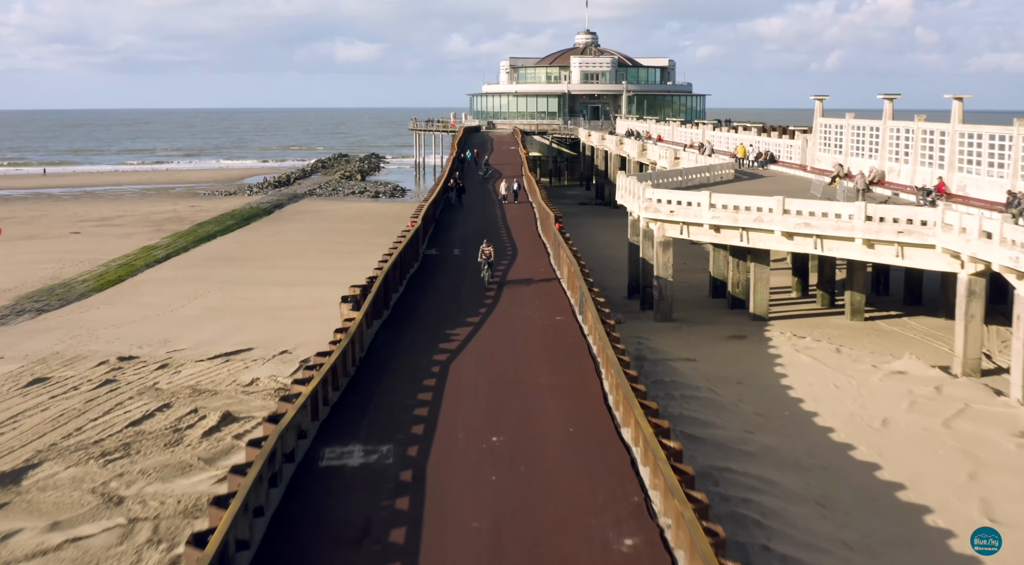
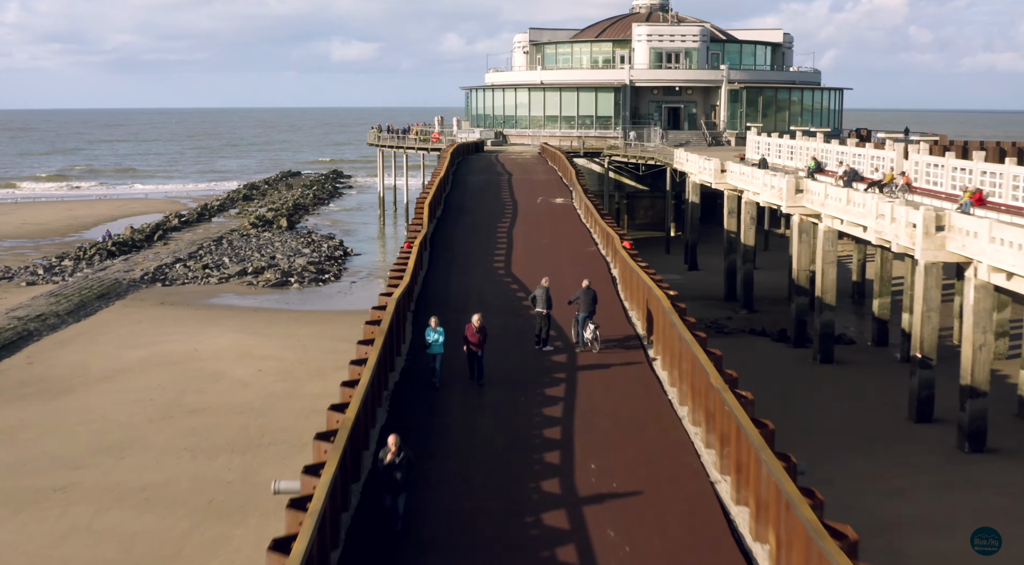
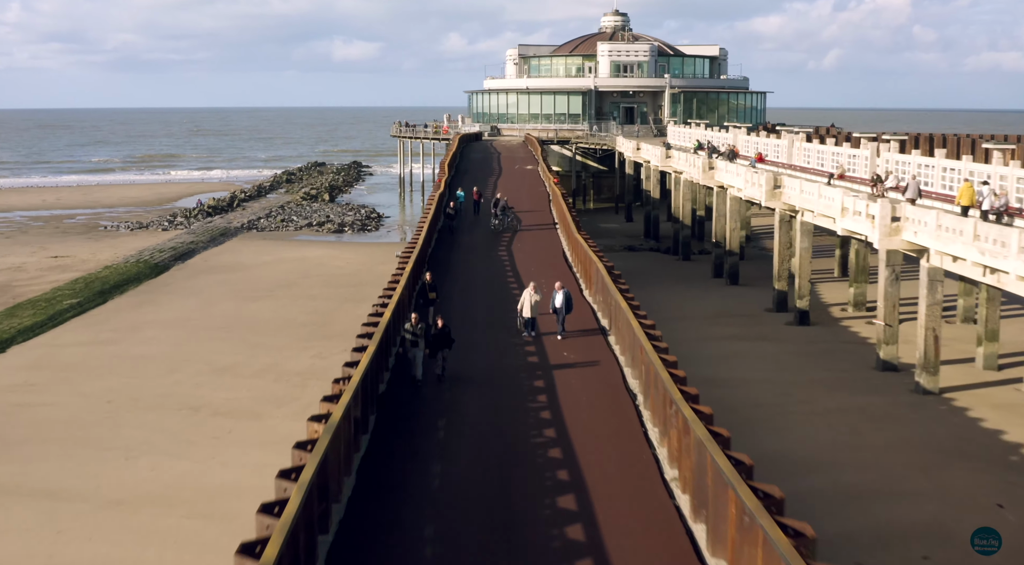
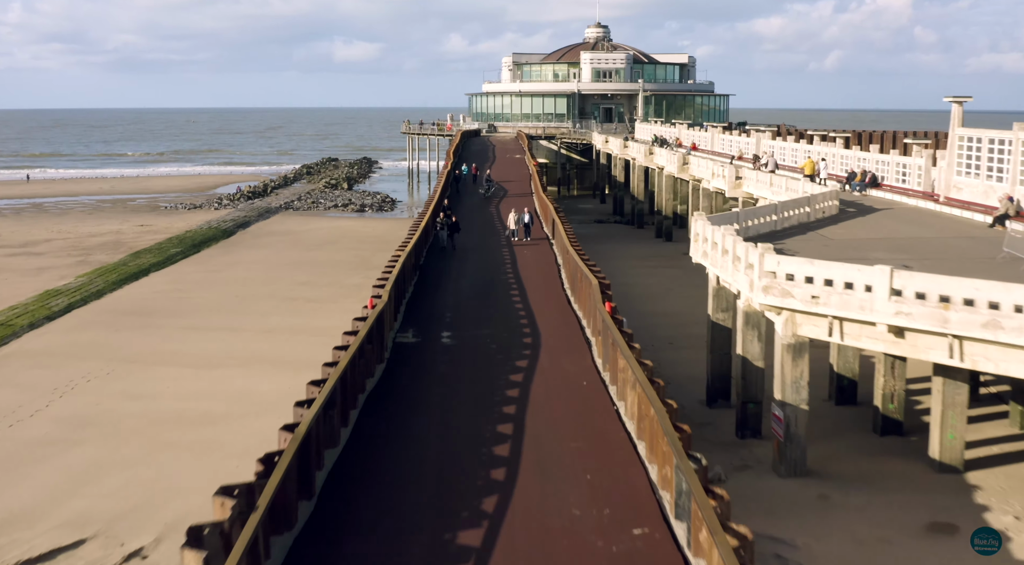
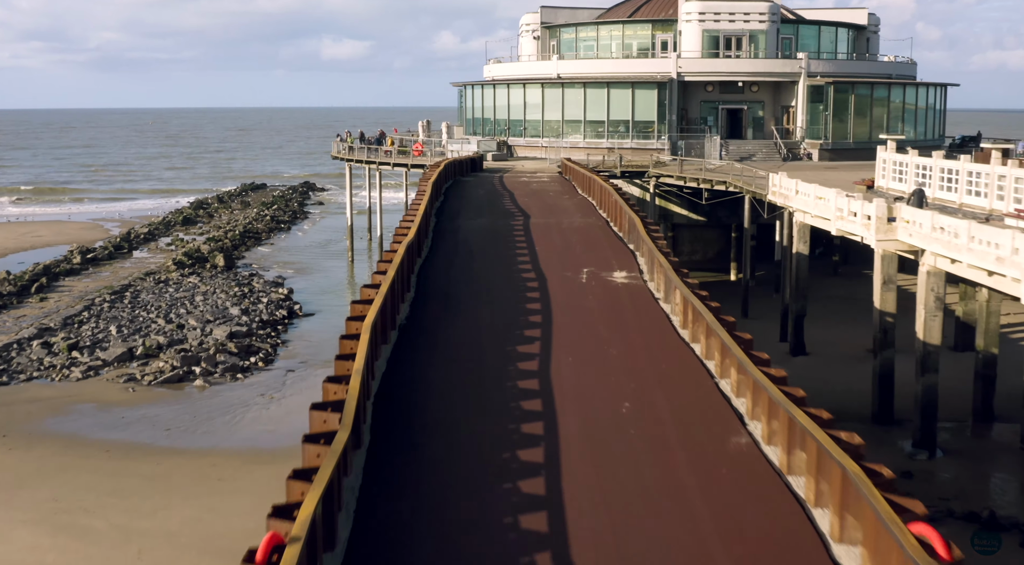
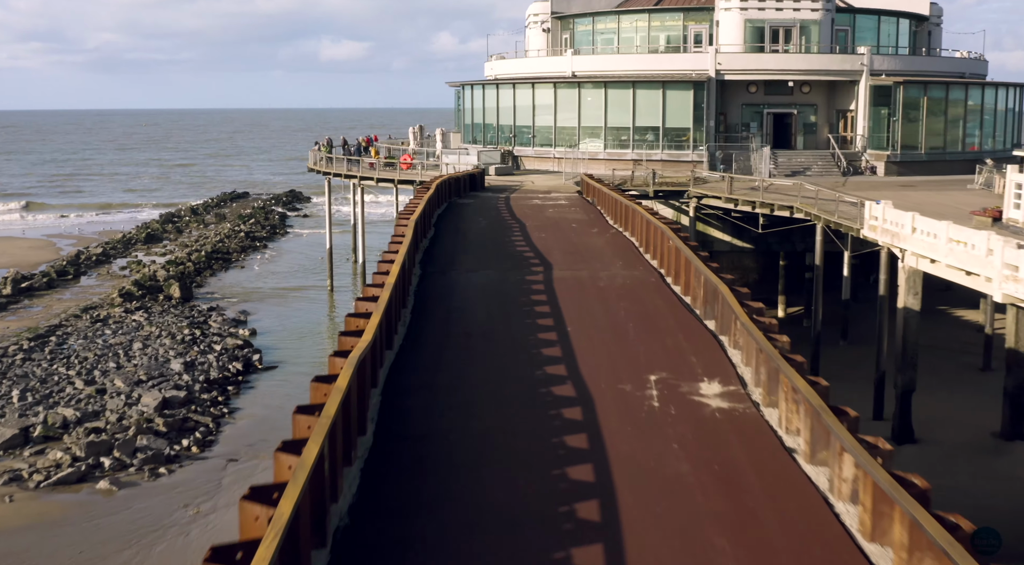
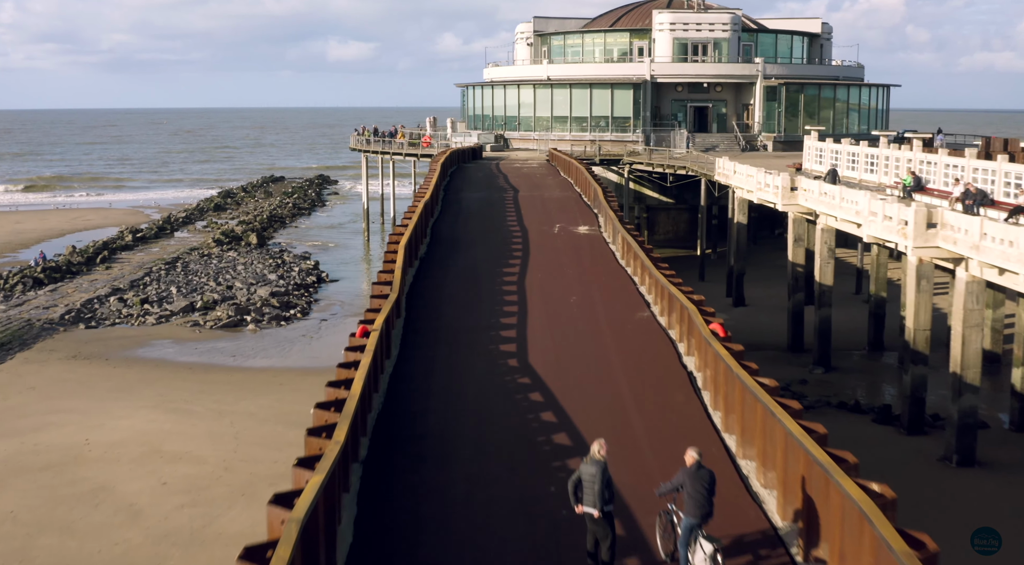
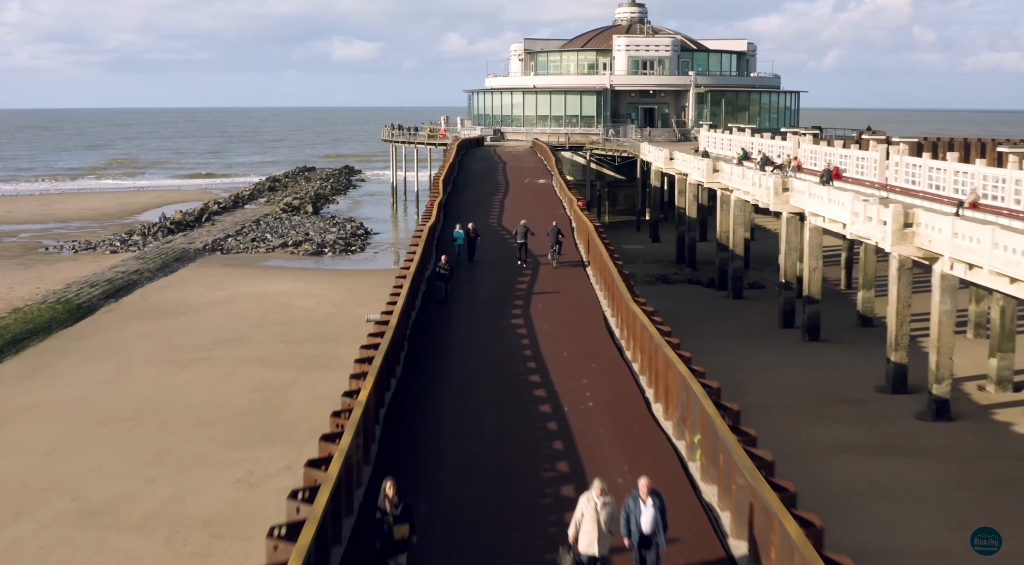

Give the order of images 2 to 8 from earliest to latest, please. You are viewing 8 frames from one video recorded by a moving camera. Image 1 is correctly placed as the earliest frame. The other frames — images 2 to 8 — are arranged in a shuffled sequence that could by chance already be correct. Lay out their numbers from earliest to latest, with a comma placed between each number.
4, 3, 8, 2, 7, 5, 6
